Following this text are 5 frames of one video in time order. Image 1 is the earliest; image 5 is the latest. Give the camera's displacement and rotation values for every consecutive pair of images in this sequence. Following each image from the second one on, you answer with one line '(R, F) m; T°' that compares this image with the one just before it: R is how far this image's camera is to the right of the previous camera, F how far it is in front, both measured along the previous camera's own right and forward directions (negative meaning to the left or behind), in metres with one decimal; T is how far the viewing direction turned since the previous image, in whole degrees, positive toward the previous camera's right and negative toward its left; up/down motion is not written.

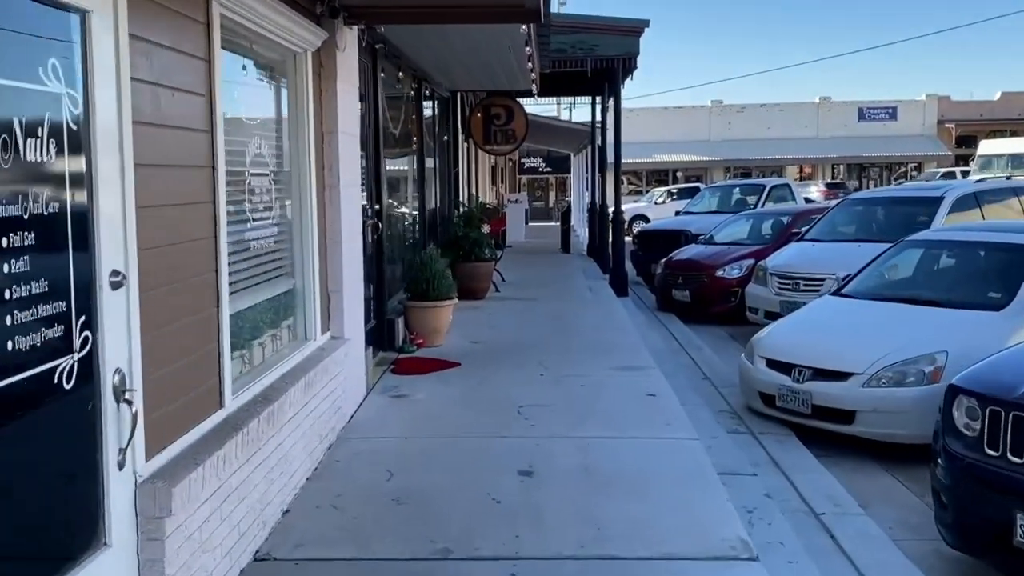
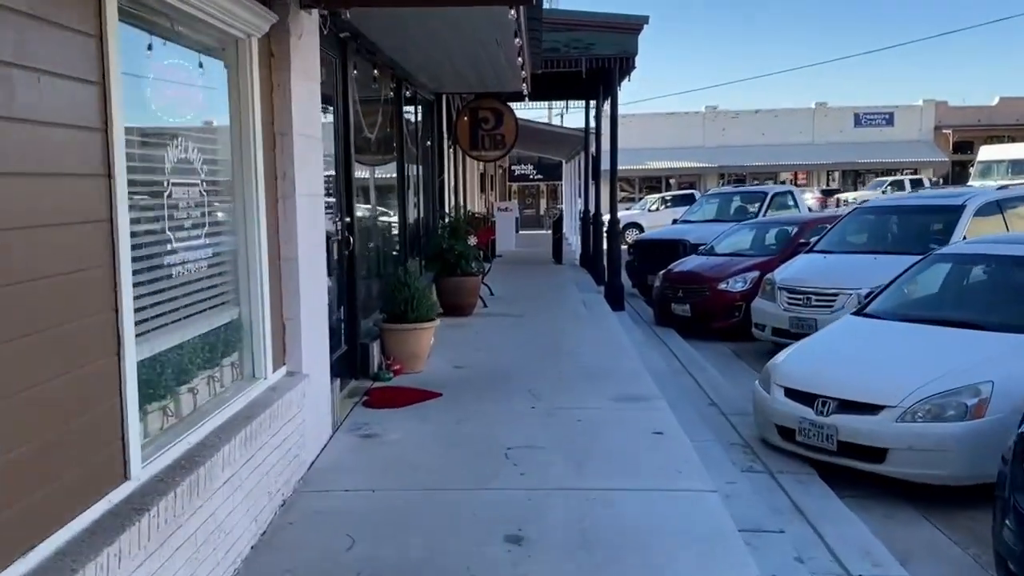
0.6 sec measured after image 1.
(0.0, +0.7) m; 0°
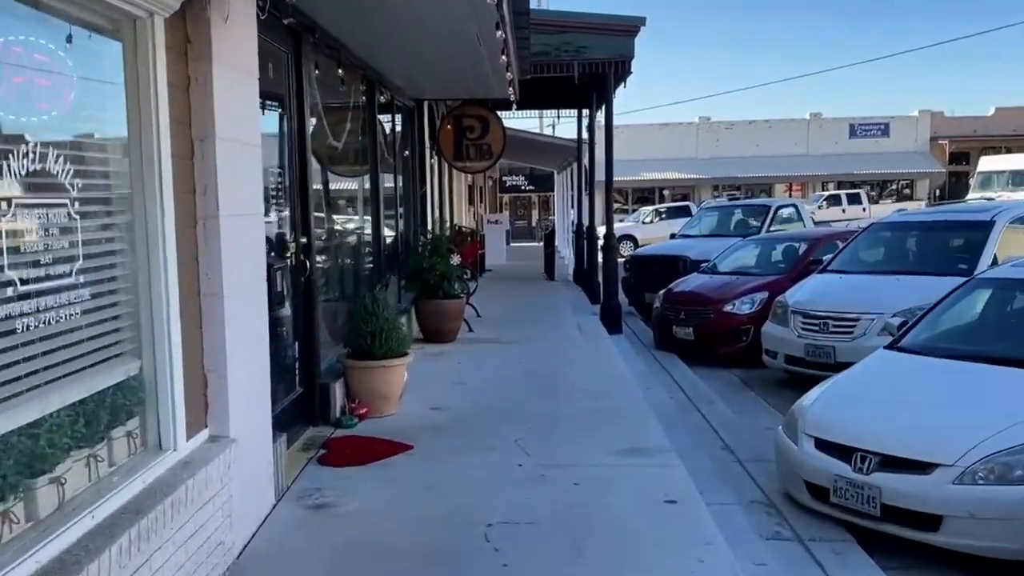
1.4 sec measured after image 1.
(0.0, +0.9) m; 0°
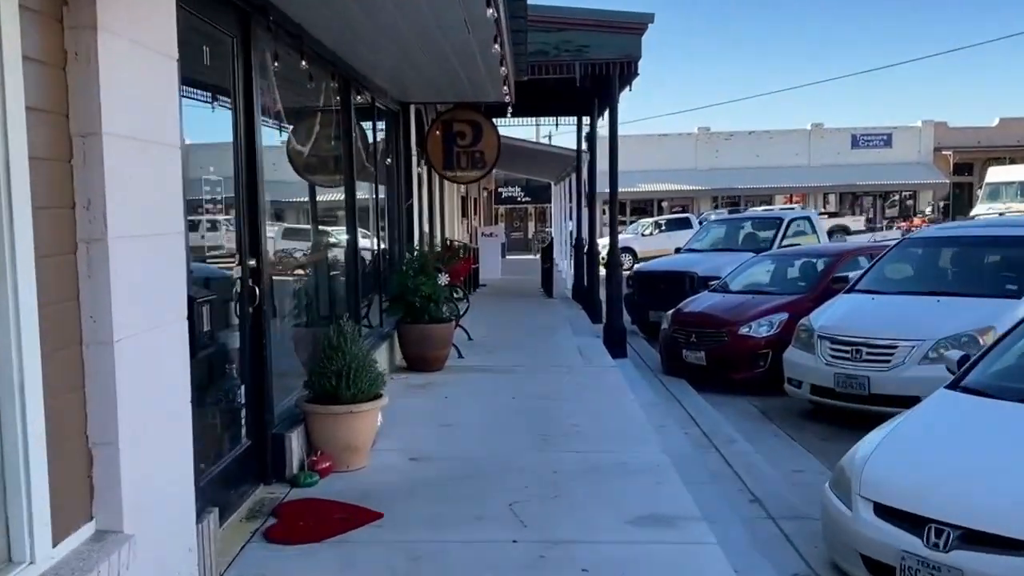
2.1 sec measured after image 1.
(0.0, +0.9) m; 0°
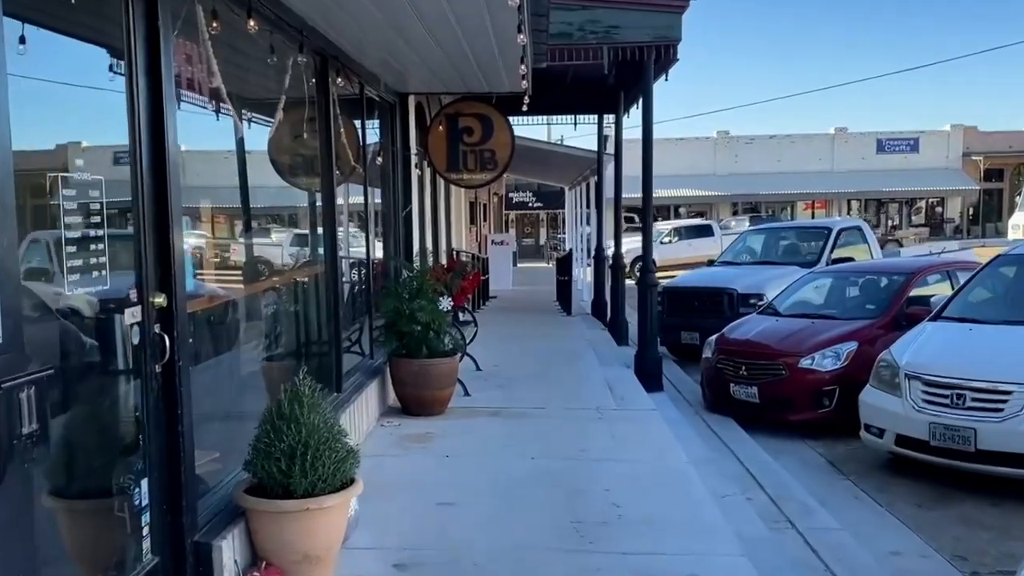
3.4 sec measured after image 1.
(0.0, +1.4) m; -1°
